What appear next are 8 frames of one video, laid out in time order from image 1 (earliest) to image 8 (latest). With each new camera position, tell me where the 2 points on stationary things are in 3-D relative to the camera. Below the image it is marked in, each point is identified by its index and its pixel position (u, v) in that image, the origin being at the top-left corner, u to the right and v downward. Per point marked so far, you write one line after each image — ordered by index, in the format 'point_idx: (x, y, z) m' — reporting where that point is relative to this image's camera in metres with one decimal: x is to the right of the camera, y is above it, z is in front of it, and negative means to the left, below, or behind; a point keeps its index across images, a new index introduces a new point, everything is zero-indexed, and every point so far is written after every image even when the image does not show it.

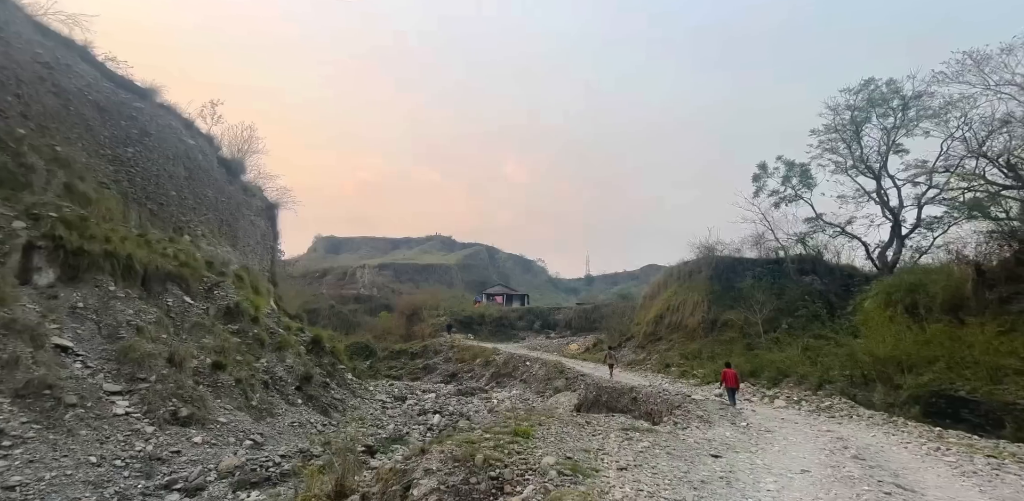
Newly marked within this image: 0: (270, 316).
0: (-7.7, -2.0, +17.1) m
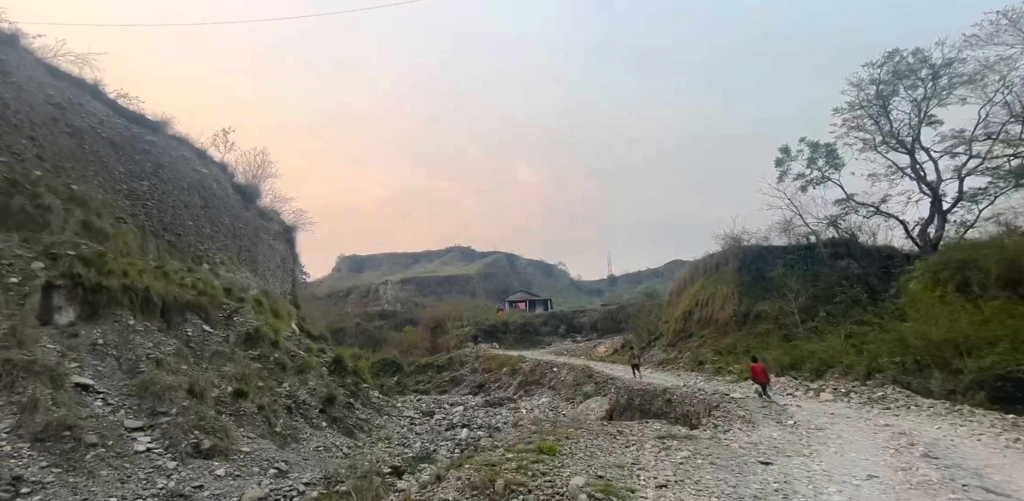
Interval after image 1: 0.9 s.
0: (-6.9, -2.7, +16.9) m
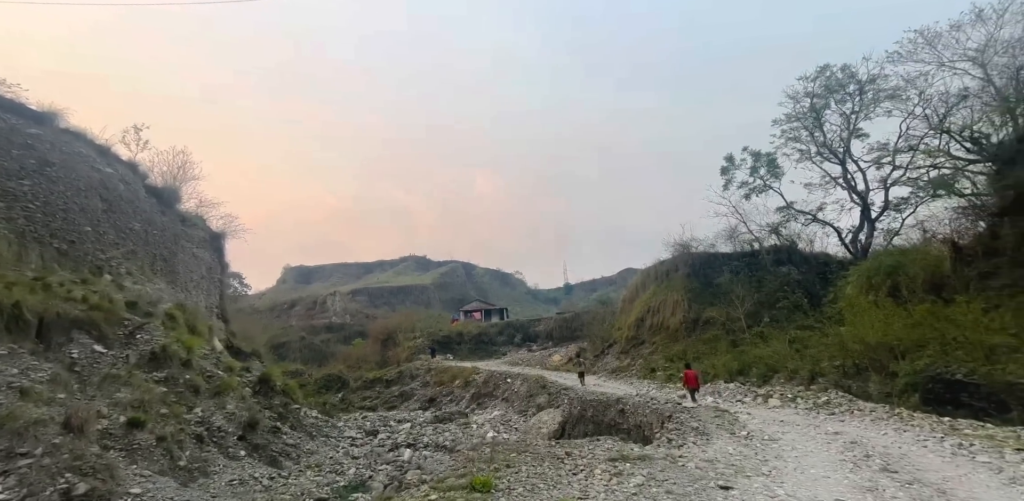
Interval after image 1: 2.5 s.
0: (-8.5, -3.0, +15.2) m
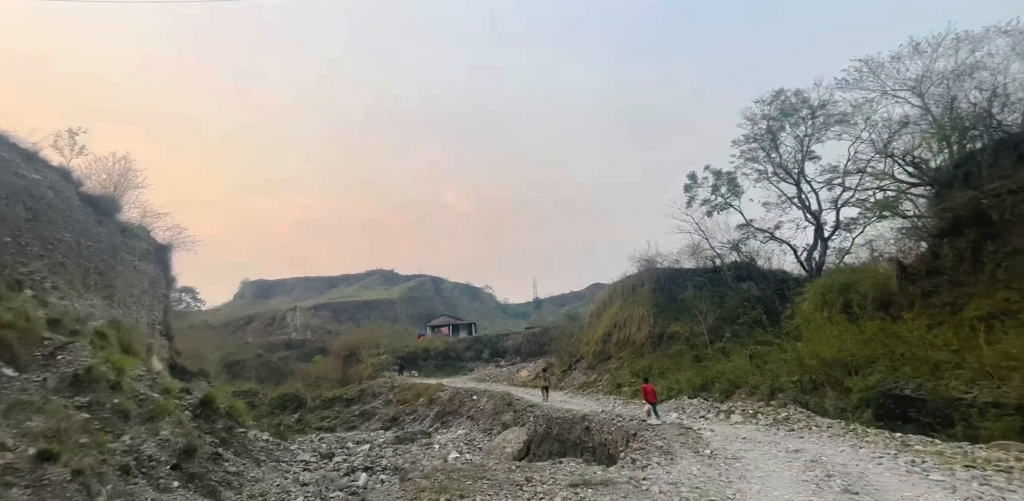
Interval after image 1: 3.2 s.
0: (-9.5, -3.3, +14.0) m
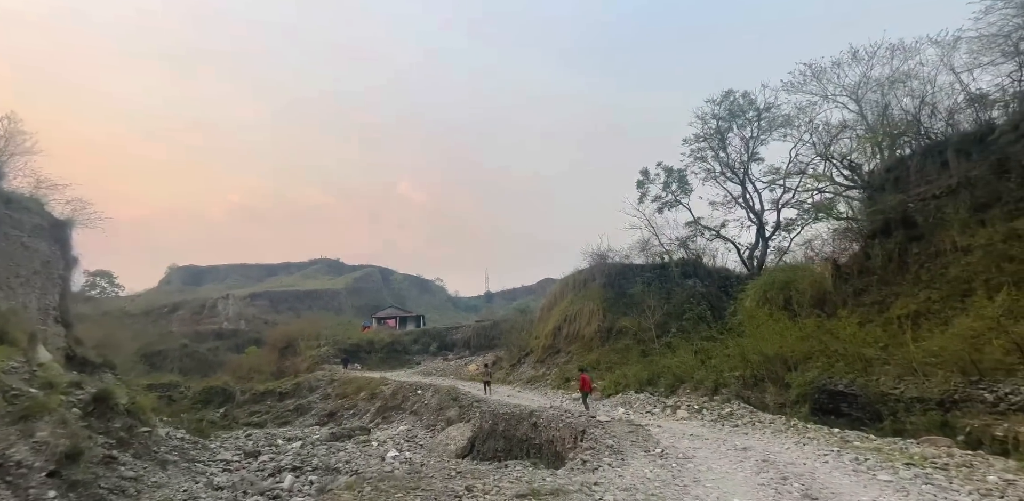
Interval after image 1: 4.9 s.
0: (-10.8, -2.7, +12.0) m
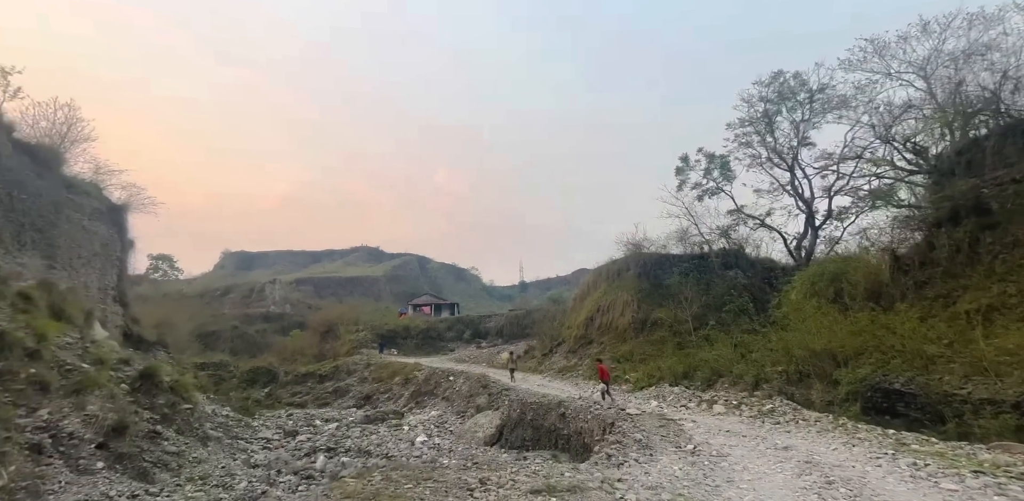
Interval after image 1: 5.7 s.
0: (-10.2, -2.3, +12.7) m
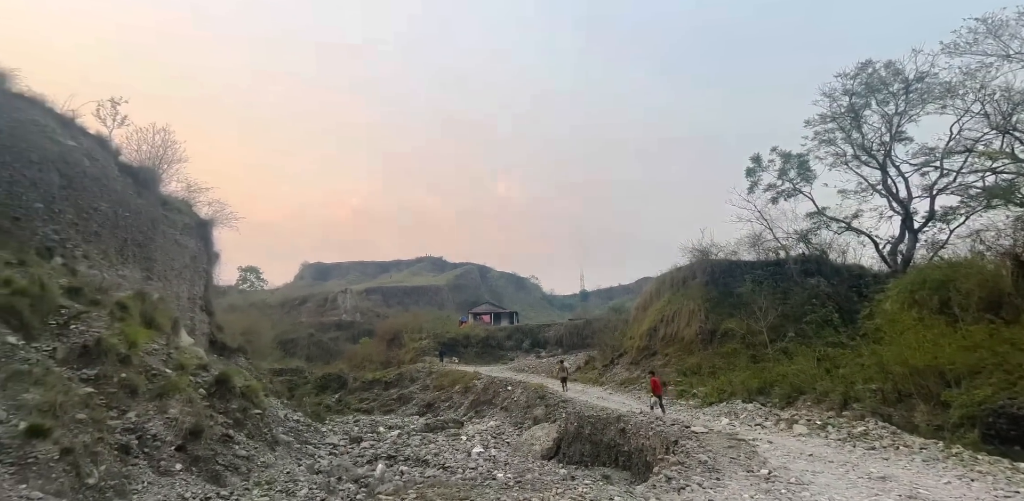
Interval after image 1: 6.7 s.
0: (-8.9, -2.6, +13.7) m
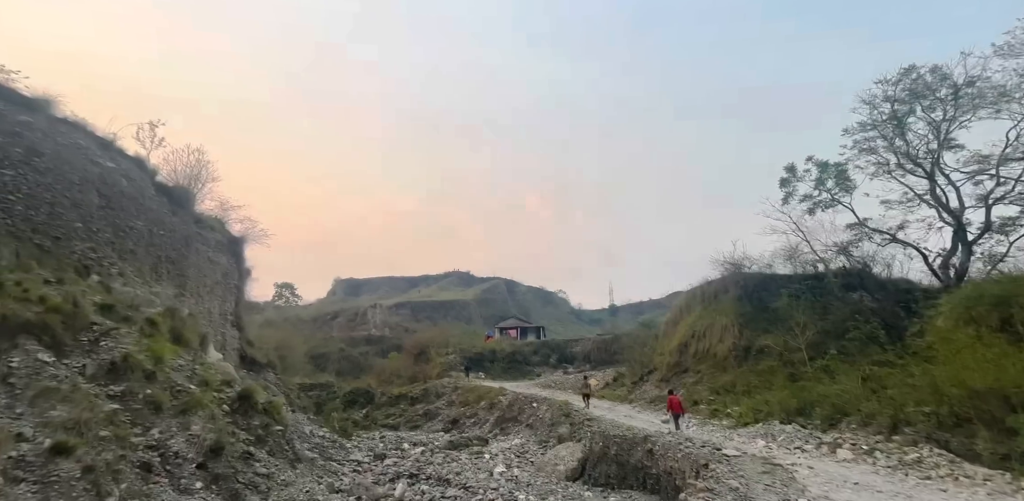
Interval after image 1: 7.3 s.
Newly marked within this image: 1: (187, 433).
0: (-8.3, -3.0, +13.7) m
1: (-7.0, -4.0, +11.8) m
